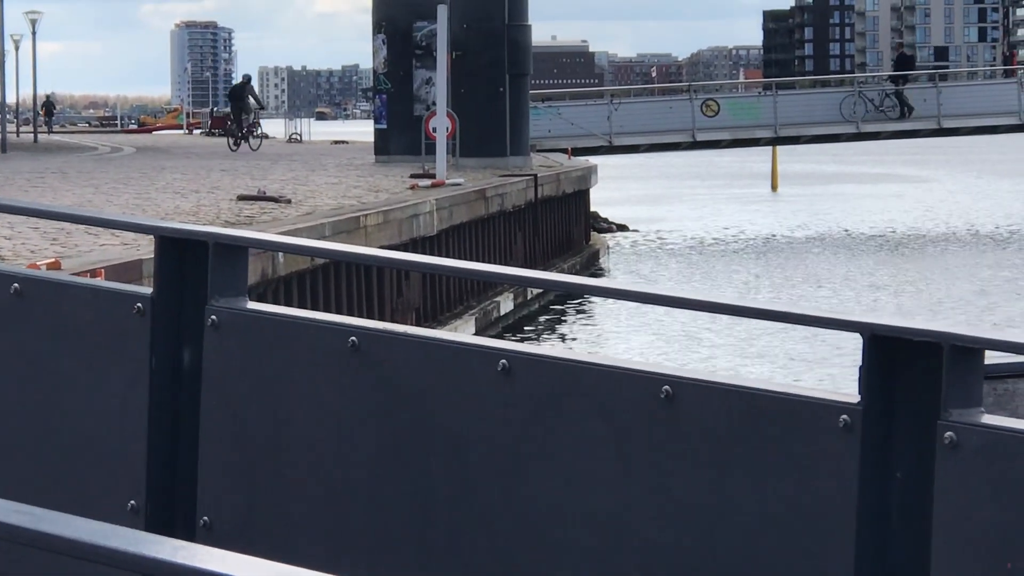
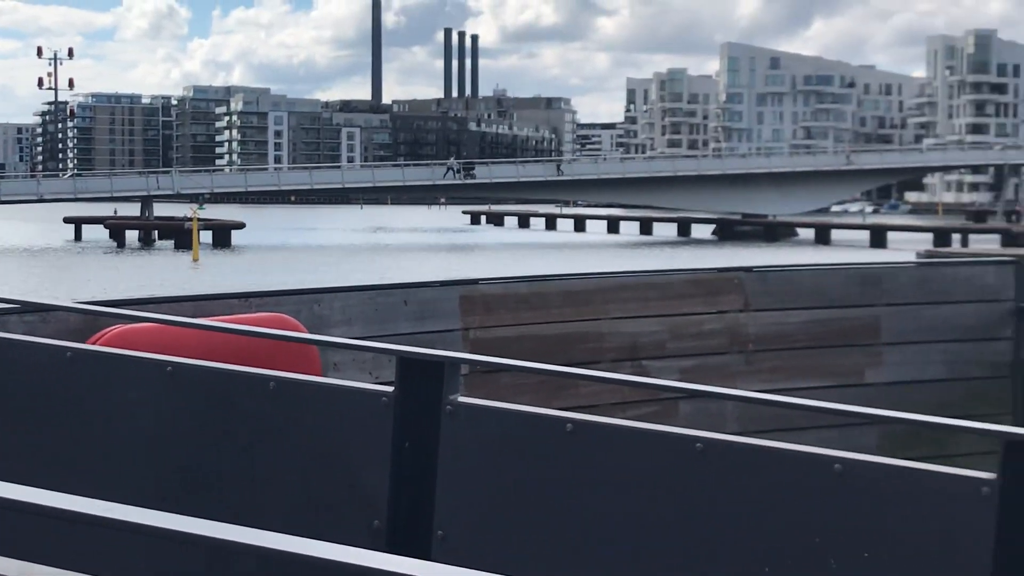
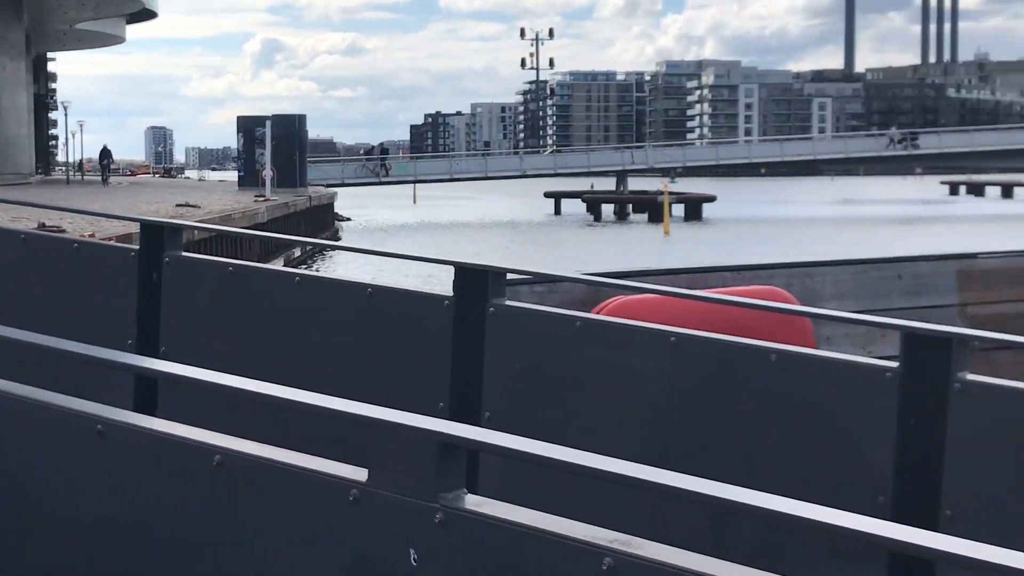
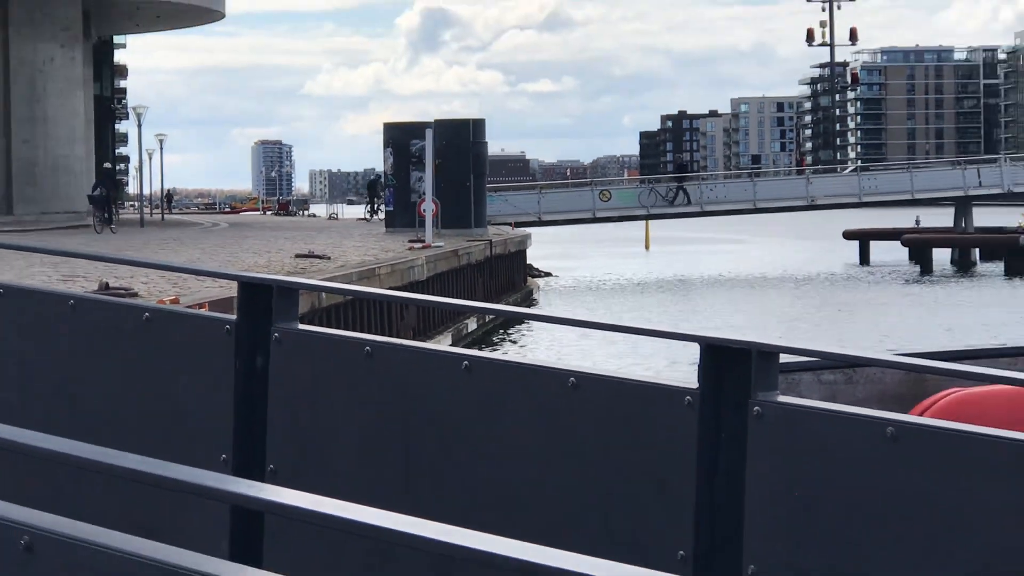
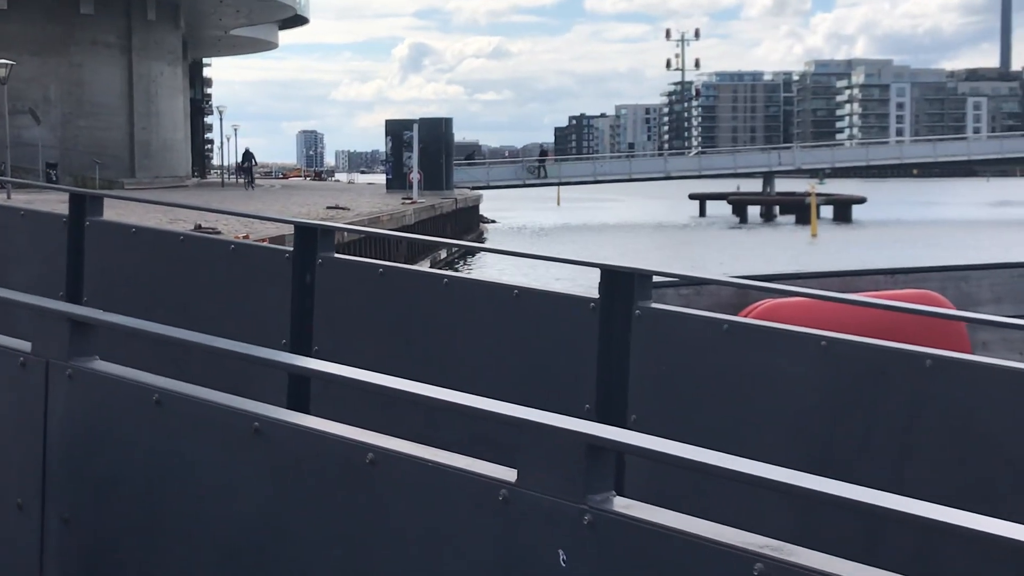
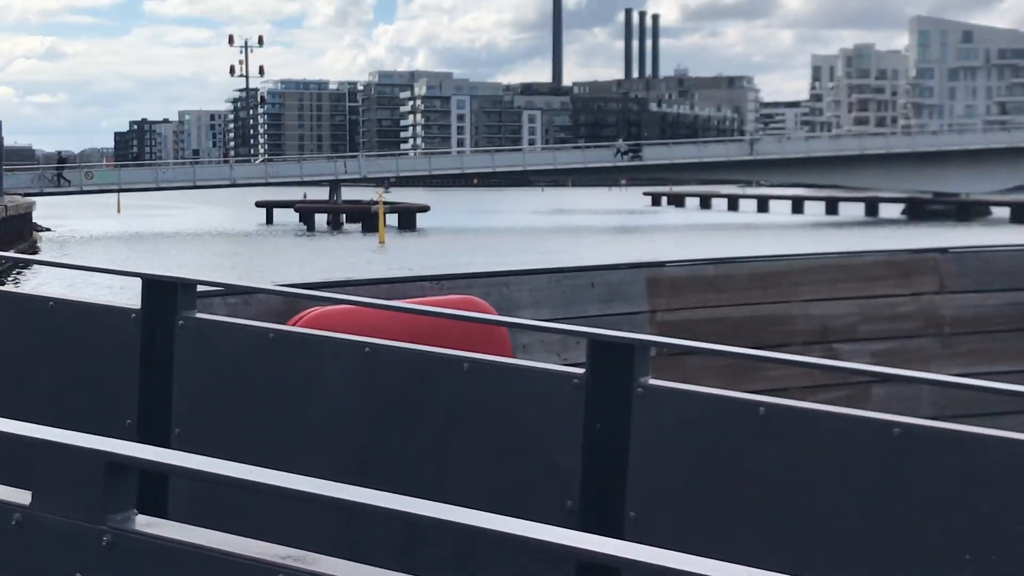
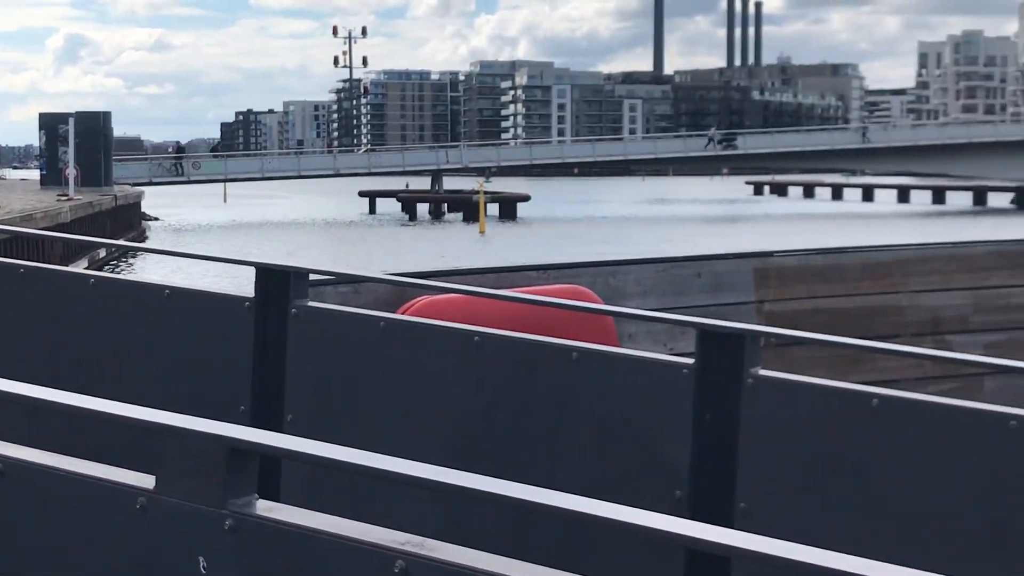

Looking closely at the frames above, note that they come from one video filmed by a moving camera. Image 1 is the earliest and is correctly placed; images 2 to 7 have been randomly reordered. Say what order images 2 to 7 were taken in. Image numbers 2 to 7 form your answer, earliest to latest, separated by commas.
4, 5, 3, 7, 6, 2
